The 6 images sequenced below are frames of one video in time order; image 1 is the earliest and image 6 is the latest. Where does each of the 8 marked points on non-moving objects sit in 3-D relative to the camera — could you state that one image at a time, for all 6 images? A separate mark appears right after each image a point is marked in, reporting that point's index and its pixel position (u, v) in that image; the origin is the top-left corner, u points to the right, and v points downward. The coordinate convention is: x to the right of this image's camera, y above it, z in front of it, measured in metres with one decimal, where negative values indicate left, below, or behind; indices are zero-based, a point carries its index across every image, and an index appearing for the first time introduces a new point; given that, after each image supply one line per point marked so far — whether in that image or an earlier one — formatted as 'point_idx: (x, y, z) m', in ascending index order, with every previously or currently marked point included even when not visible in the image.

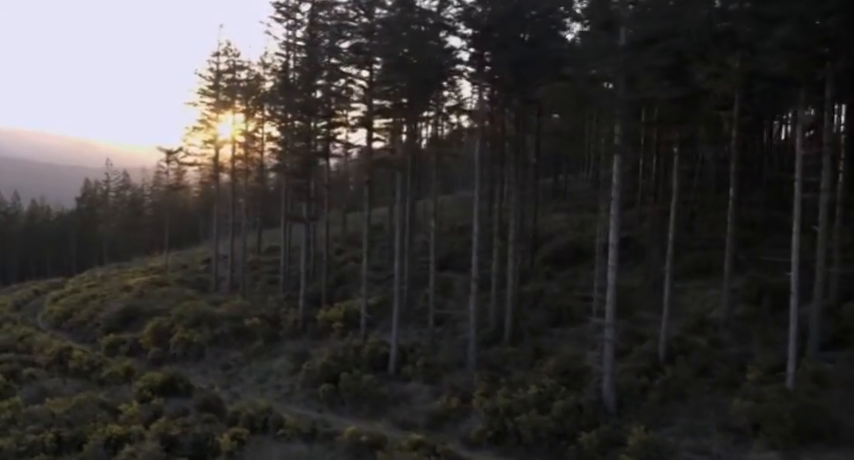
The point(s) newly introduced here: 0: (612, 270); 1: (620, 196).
0: (+4.2, -0.9, +18.2) m
1: (+4.4, +0.8, +18.2) m
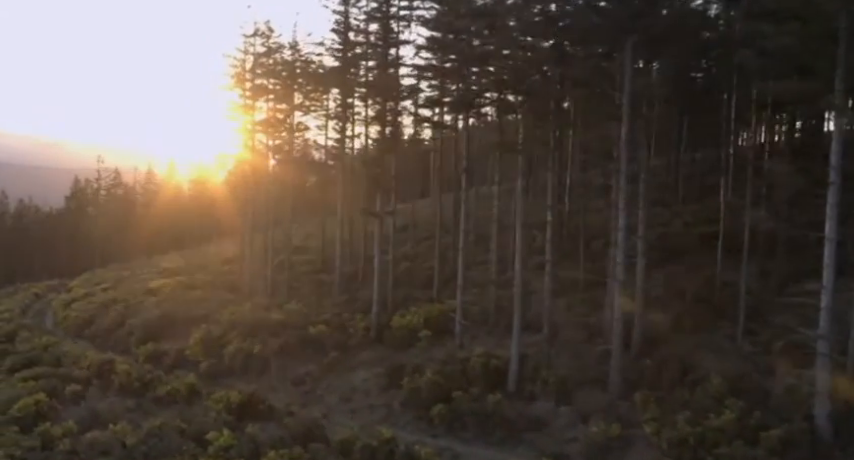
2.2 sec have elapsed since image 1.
0: (+7.5, -0.7, +15.0) m
1: (+7.7, +1.0, +15.1) m
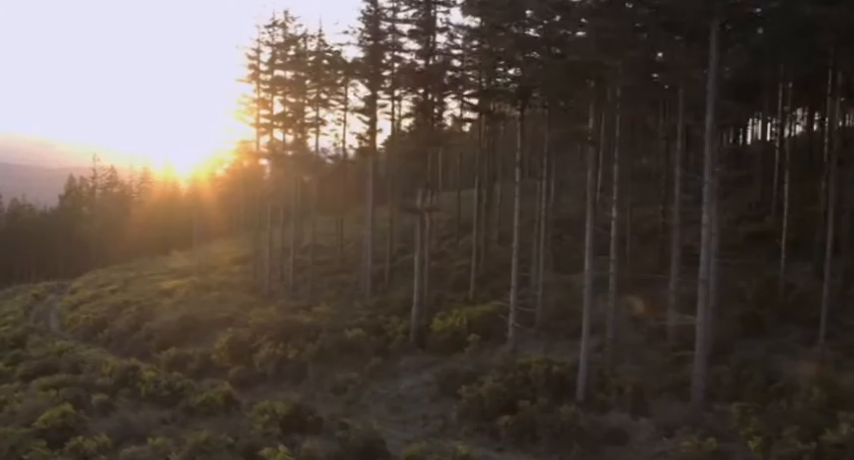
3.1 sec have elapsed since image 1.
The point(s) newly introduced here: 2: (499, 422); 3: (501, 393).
0: (+9.0, -0.7, +13.6) m
1: (+9.2, +1.0, +13.7) m
2: (+1.6, -4.3, +18.3) m
3: (+1.7, -3.9, +19.2) m
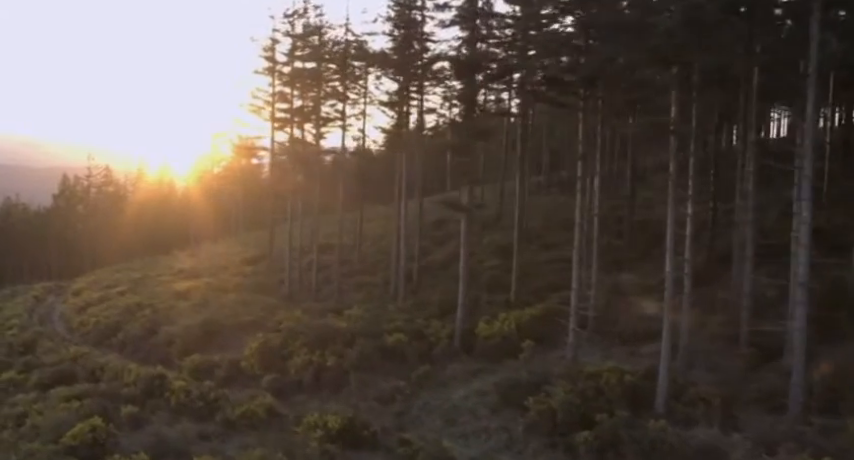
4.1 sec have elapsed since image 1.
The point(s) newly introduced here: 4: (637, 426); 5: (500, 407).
0: (+10.6, -0.6, +12.2) m
1: (+10.7, +1.1, +12.3) m
2: (+3.1, -4.3, +16.8) m
3: (+3.2, -3.8, +17.7) m
4: (+4.3, -4.0, +16.7) m
5: (+1.8, -4.3, +19.7) m
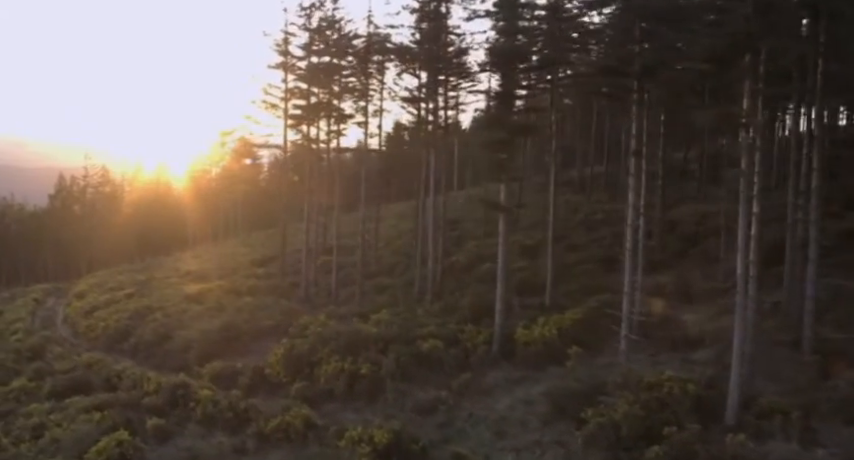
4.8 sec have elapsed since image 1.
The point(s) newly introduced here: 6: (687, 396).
0: (+11.7, -0.6, +11.1) m
1: (+11.9, +1.1, +11.2) m
2: (+4.2, -4.3, +15.7) m
3: (+4.3, -3.8, +16.5) m
4: (+5.5, -4.0, +15.6) m
5: (+2.9, -4.3, +18.5) m
6: (+5.6, -3.5, +17.2) m
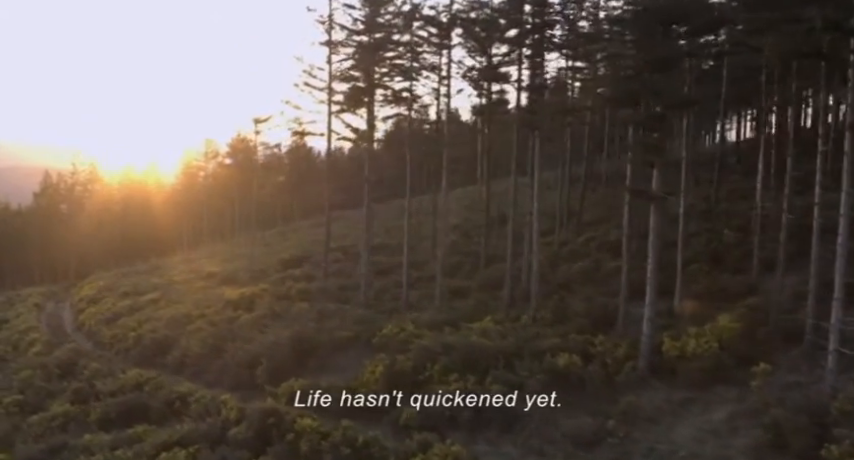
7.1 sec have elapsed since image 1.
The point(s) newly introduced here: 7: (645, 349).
0: (+15.4, -0.4, +7.8) m
1: (+15.5, +1.3, +7.9) m
2: (+7.8, -4.2, +12.2) m
3: (+7.8, -3.7, +13.0) m
4: (+9.0, -3.9, +12.1) m
5: (+6.3, -4.2, +14.9) m
6: (+9.0, -3.4, +13.7) m
7: (+5.3, -2.9, +19.6) m
